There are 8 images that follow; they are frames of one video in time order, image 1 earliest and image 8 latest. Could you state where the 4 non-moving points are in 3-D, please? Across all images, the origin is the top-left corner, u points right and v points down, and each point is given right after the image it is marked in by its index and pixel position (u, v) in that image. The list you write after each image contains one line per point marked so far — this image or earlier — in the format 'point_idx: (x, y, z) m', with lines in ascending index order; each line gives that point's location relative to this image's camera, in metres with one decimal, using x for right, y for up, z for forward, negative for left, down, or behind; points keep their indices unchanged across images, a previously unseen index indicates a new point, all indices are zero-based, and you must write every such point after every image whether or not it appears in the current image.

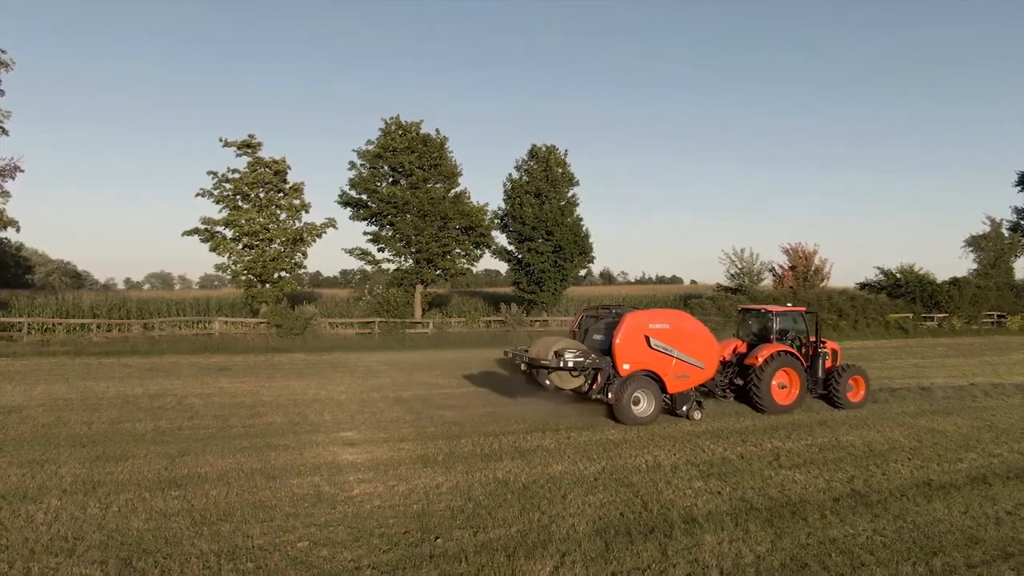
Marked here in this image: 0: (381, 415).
0: (-1.9, -1.8, +11.3) m
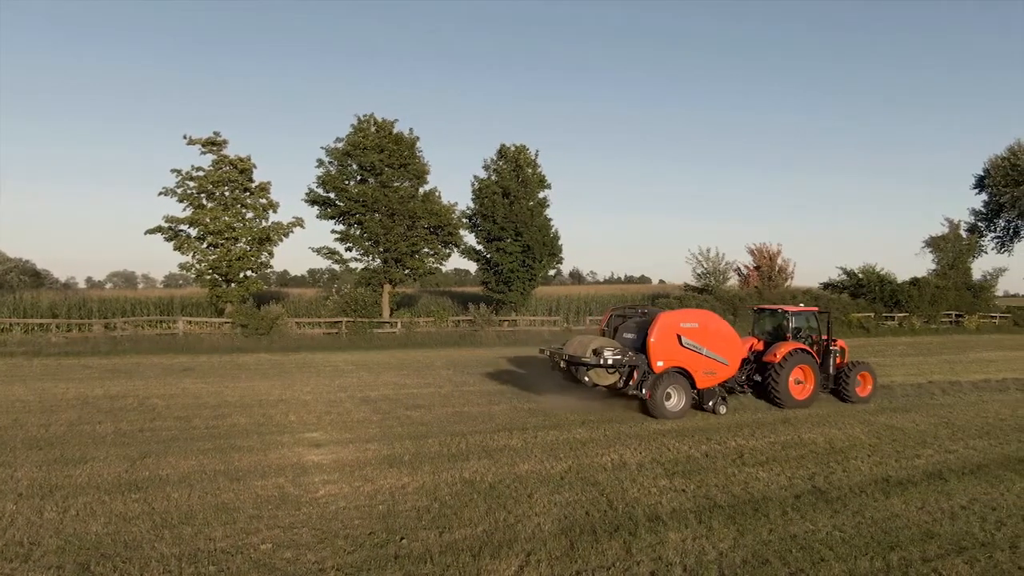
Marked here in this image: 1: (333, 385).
0: (-2.3, -1.8, +11.2) m
1: (-3.2, -1.8, +14.1) m
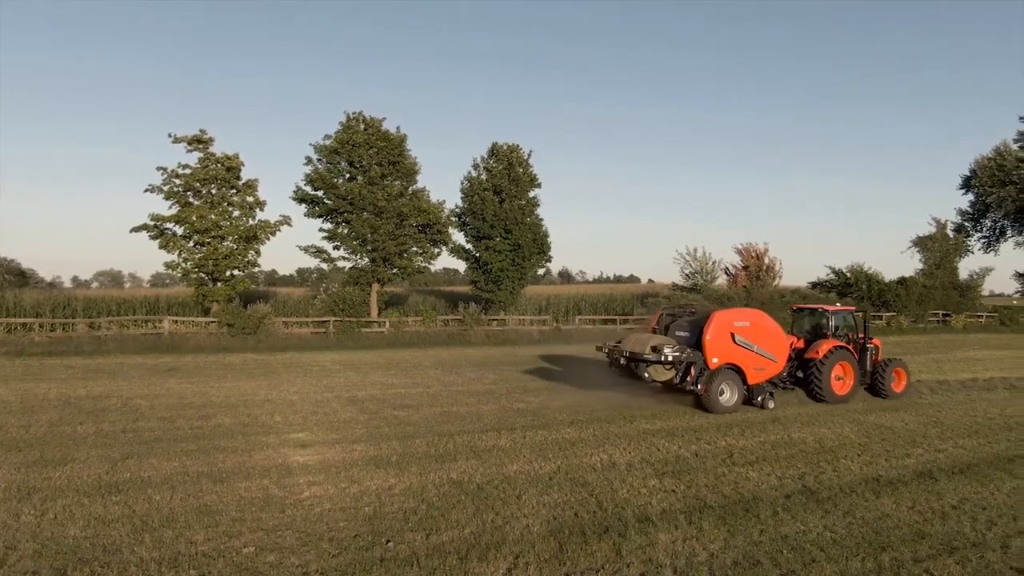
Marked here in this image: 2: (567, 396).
0: (-2.5, -1.8, +11.1) m
1: (-3.4, -1.8, +14.0) m
2: (+1.1, -1.8, +13.3) m
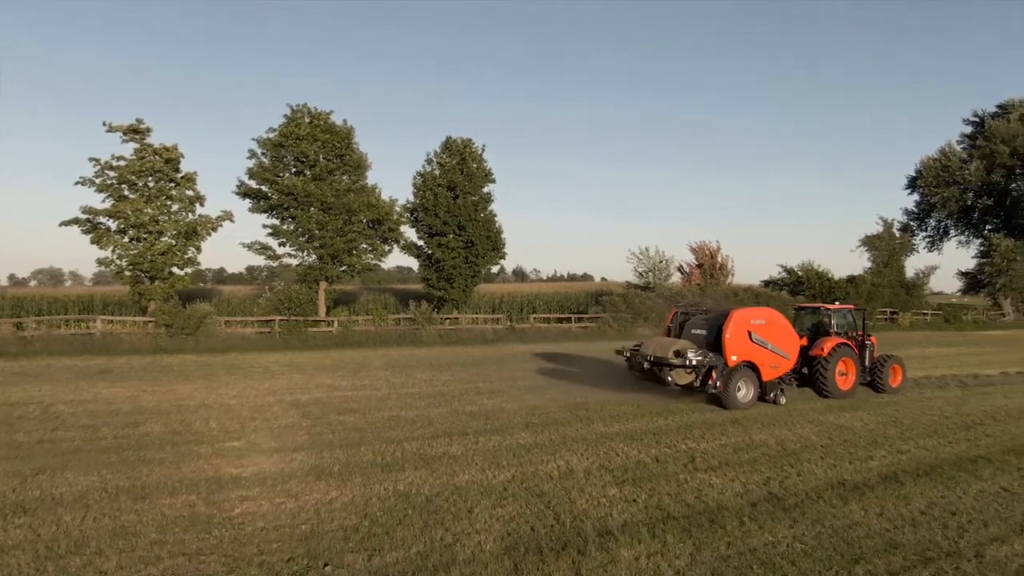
0: (-3.1, -1.8, +10.4) m
1: (-4.2, -1.7, +13.3) m
2: (+0.3, -1.8, +12.9) m
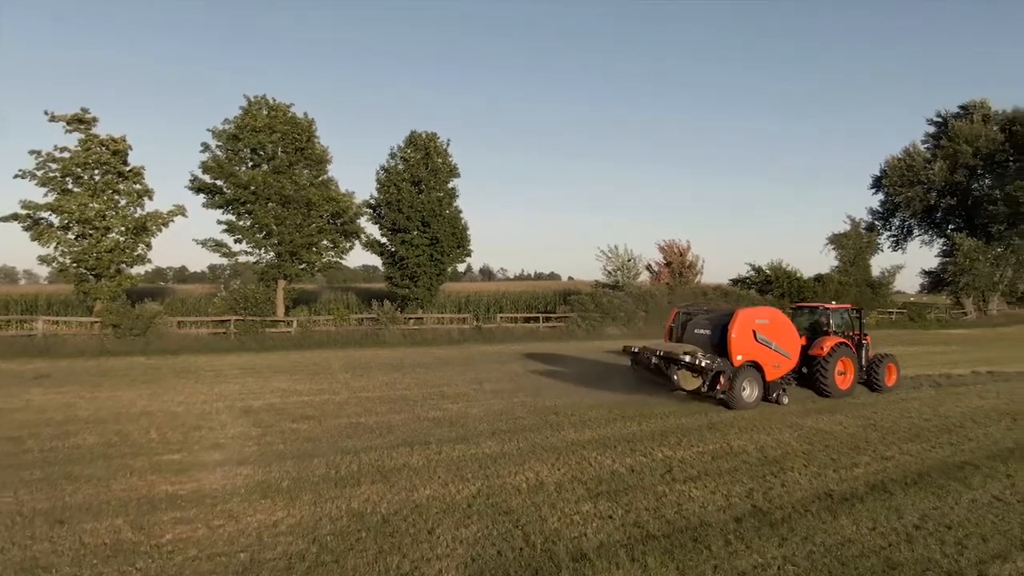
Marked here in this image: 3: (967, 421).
0: (-3.6, -1.8, +9.6) m
1: (-4.8, -1.7, +12.5) m
2: (-0.2, -1.8, +12.2) m
3: (+6.7, -1.9, +11.4) m
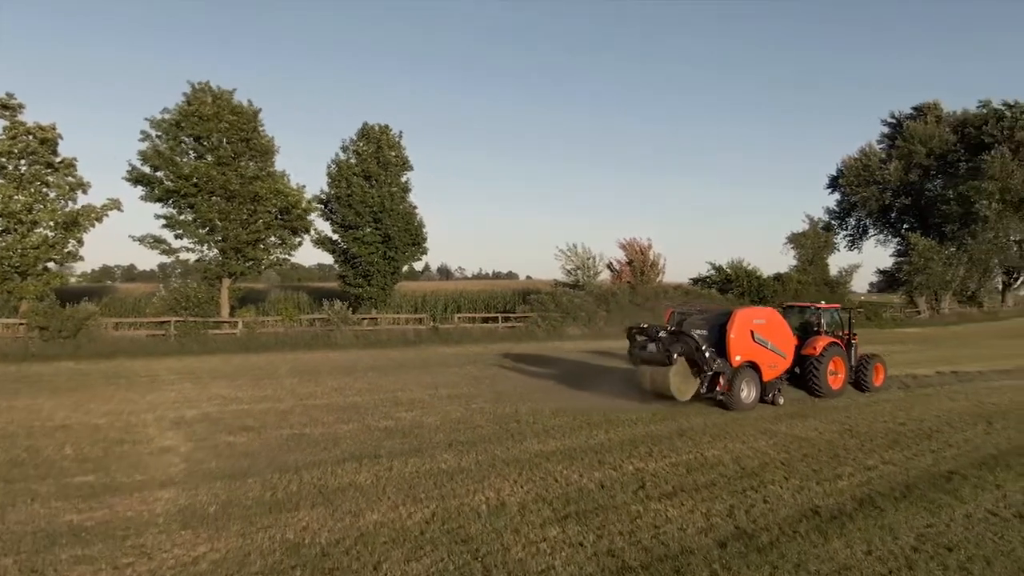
0: (-4.0, -1.8, +8.7) m
1: (-5.4, -1.7, +11.4) m
2: (-0.9, -1.8, +11.5) m
3: (+6.1, -1.9, +11.0) m
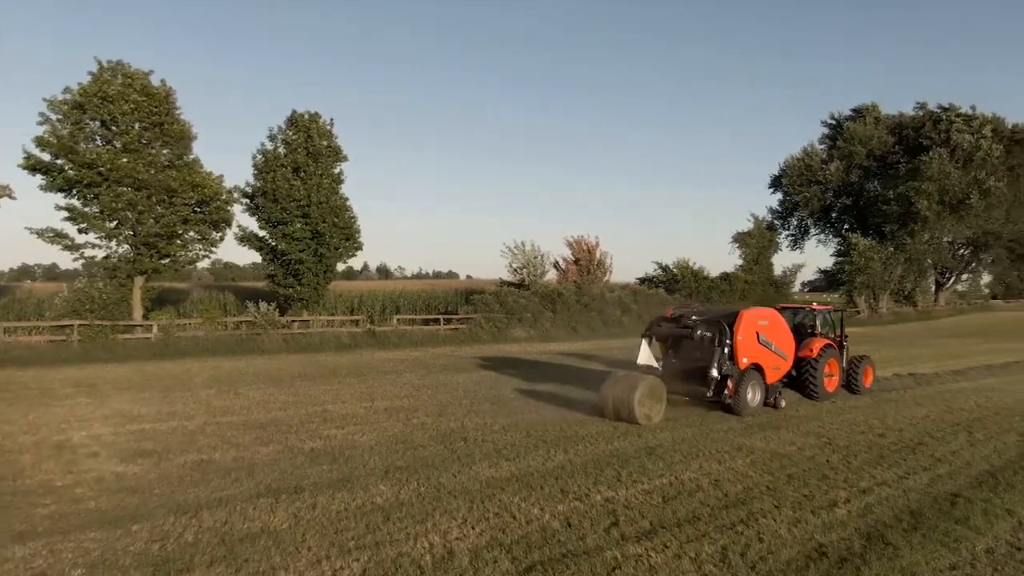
0: (-4.5, -1.7, +7.1) m
1: (-6.1, -1.7, +9.8) m
2: (-1.6, -1.8, +10.1) m
3: (+5.4, -1.9, +10.2) m
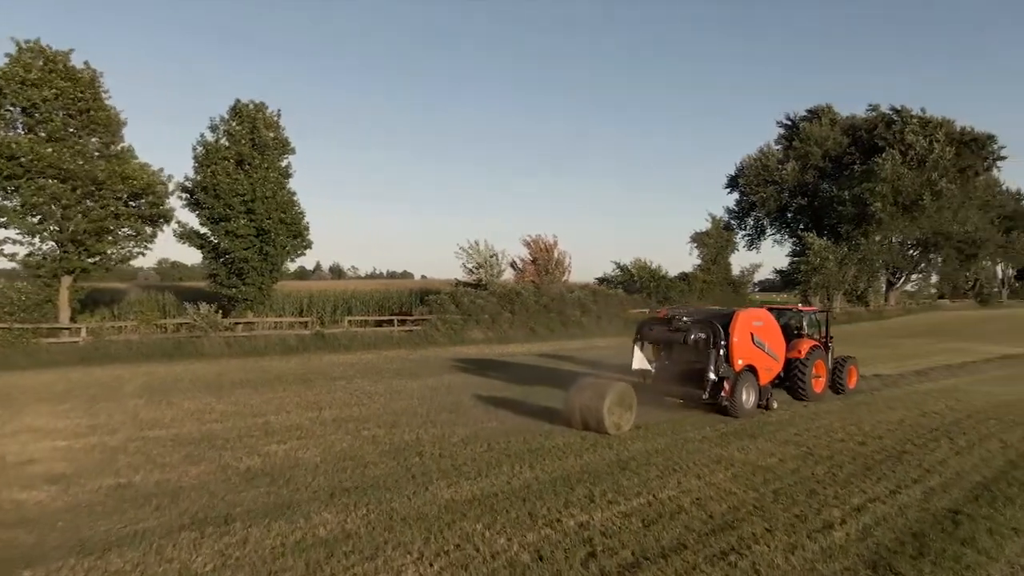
0: (-4.8, -1.7, +6.1) m
1: (-6.5, -1.7, +8.6) m
2: (-2.0, -1.8, +9.2) m
3: (+4.9, -1.9, +9.7) m
